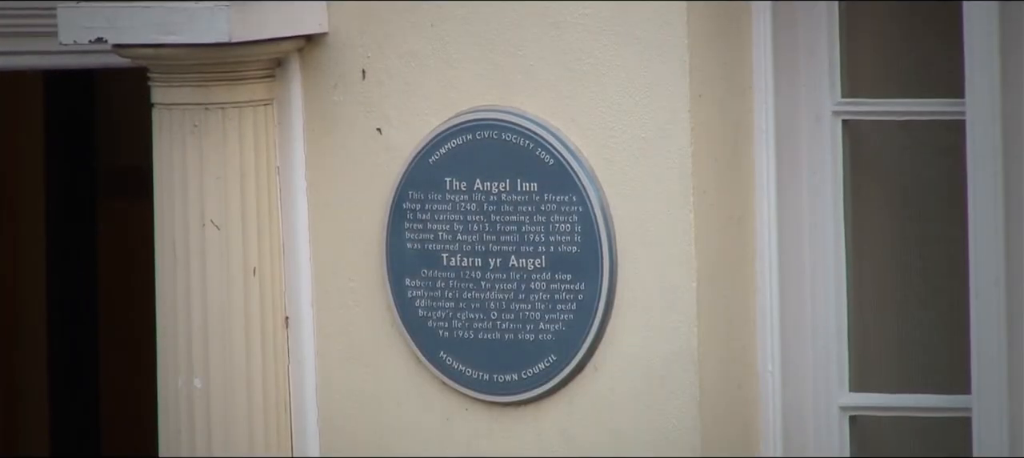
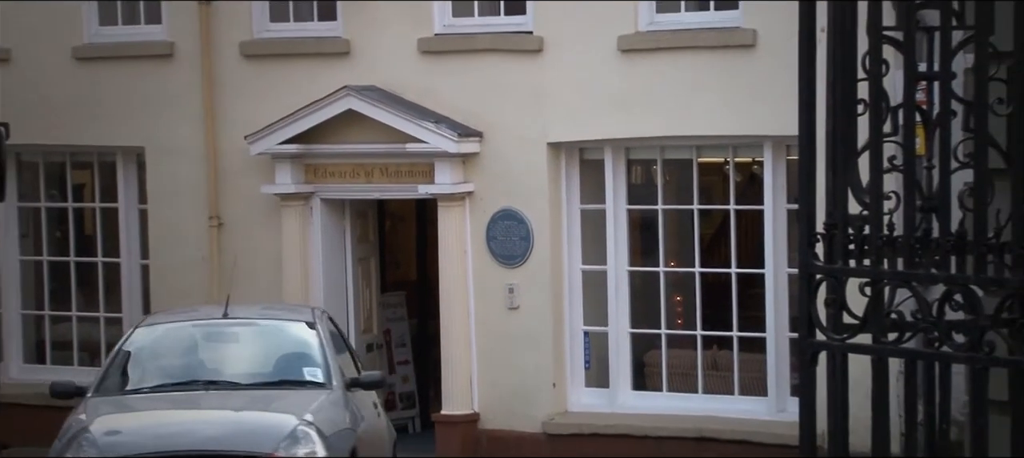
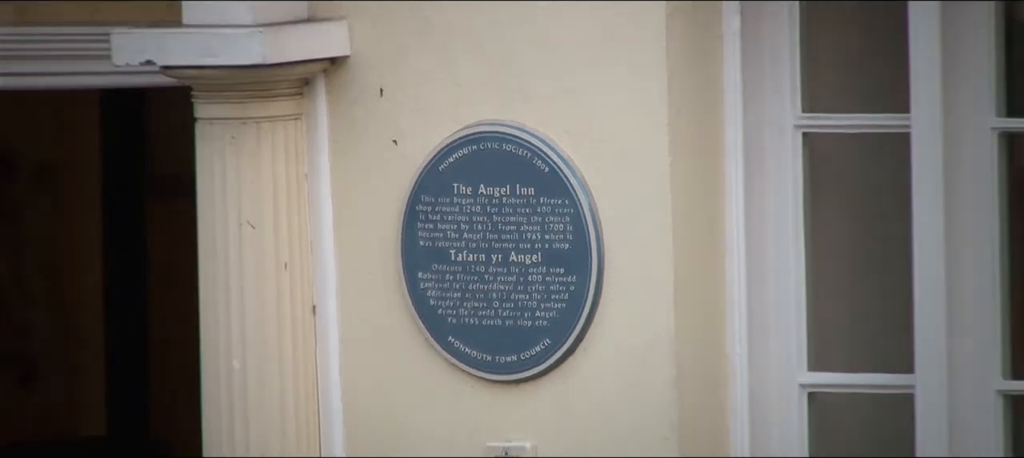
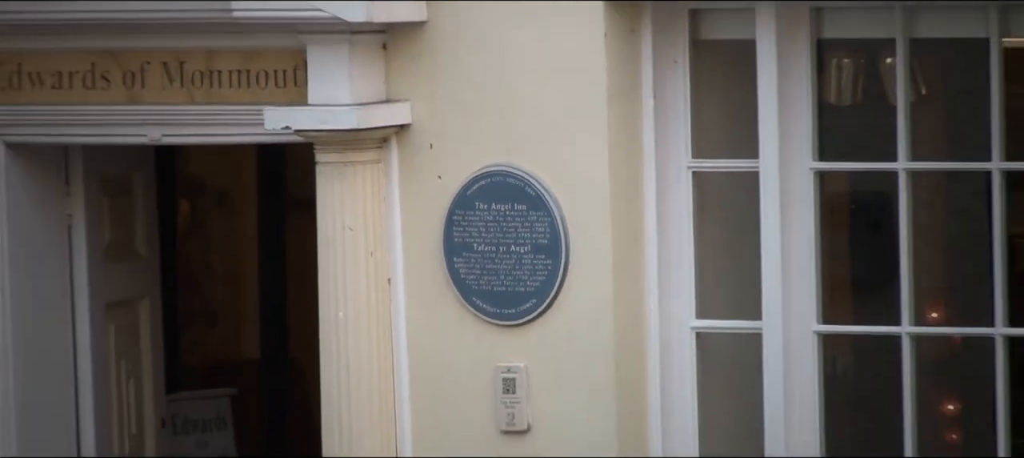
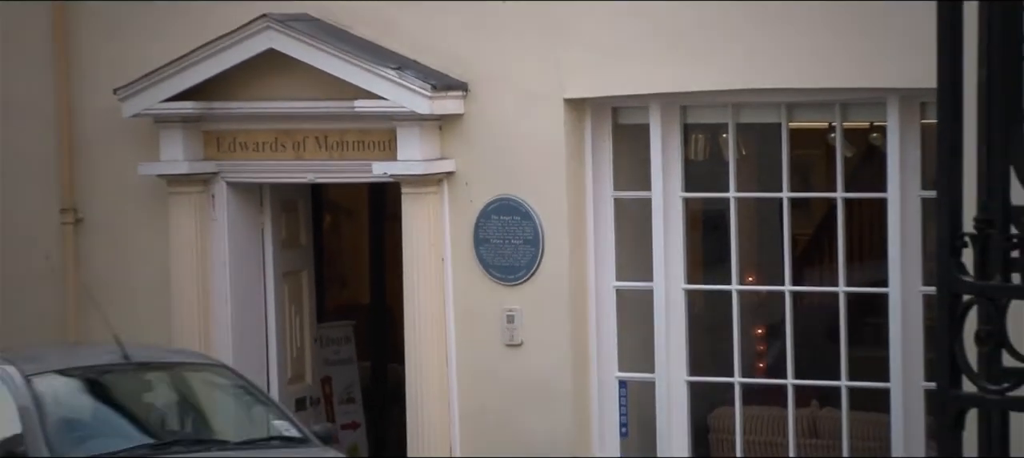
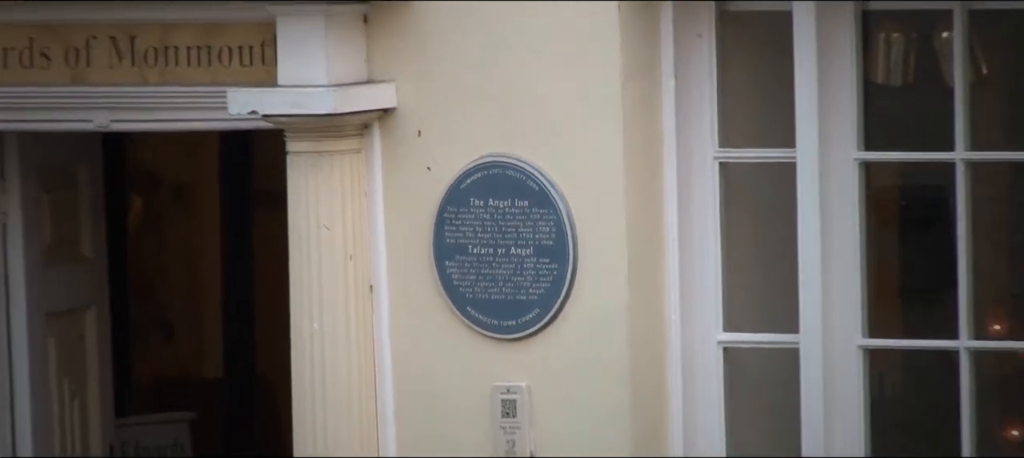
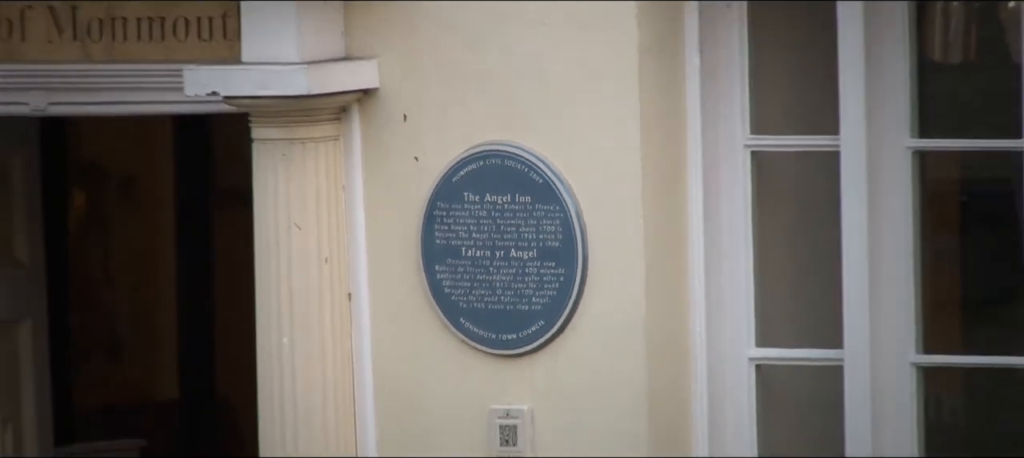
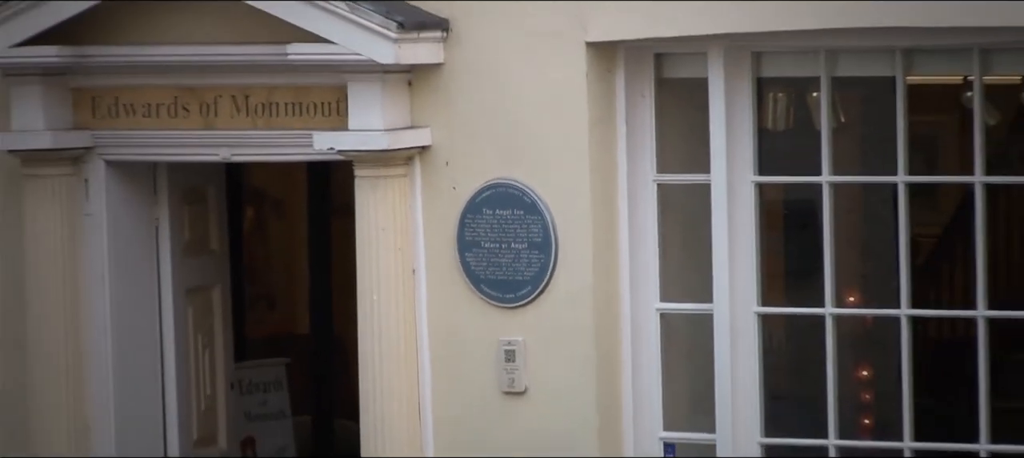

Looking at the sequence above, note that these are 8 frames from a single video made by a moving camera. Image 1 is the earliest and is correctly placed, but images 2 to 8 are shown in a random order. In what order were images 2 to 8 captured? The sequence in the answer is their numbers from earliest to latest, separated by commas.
3, 7, 6, 4, 8, 5, 2
